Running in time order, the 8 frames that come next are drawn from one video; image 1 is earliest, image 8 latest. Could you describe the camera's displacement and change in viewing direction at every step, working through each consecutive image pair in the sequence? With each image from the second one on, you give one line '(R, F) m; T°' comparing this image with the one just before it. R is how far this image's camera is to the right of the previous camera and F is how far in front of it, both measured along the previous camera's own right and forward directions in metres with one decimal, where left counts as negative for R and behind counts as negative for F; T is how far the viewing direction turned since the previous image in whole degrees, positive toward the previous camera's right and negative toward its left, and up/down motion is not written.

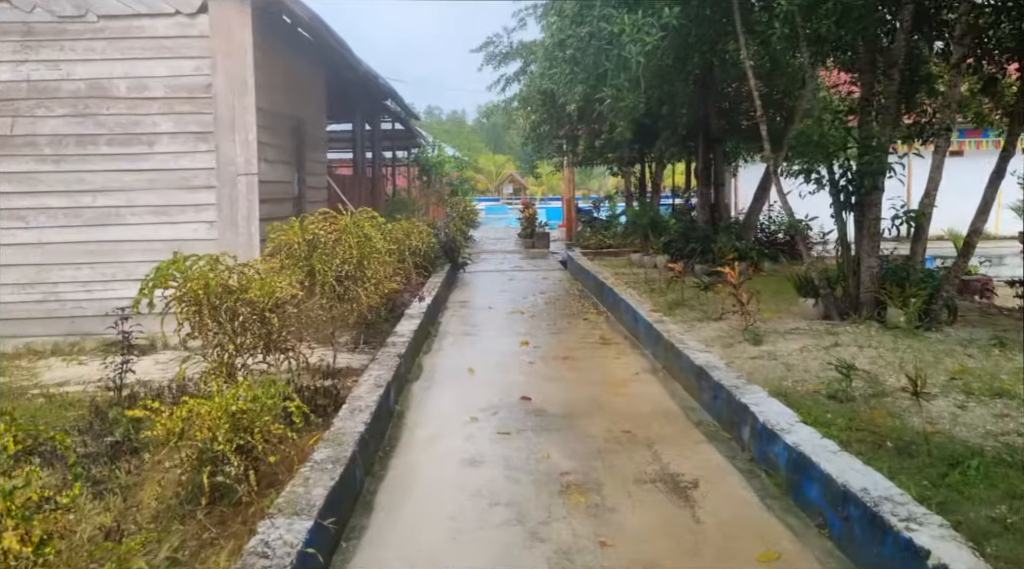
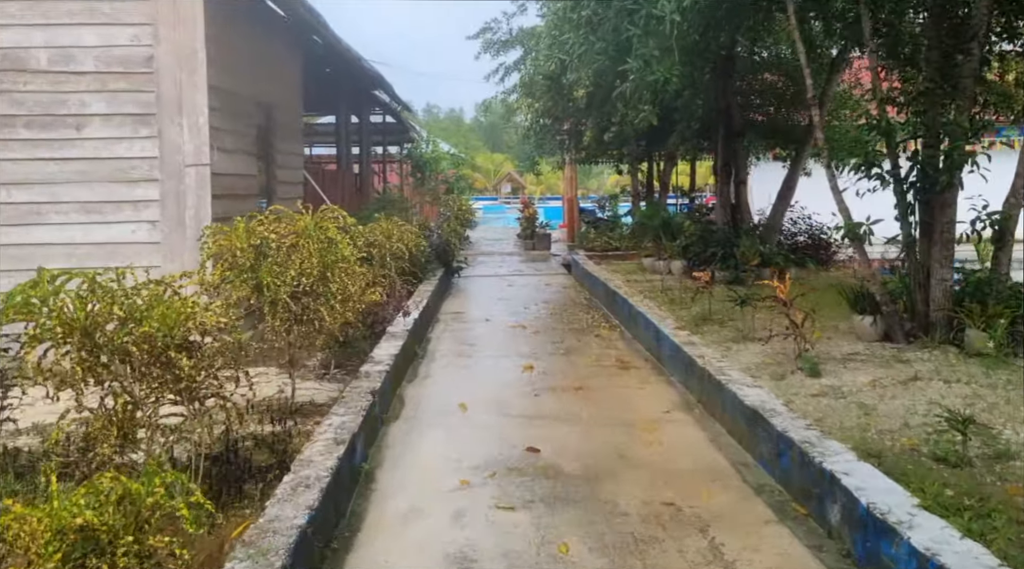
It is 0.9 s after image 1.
(0.0, +1.2) m; 0°
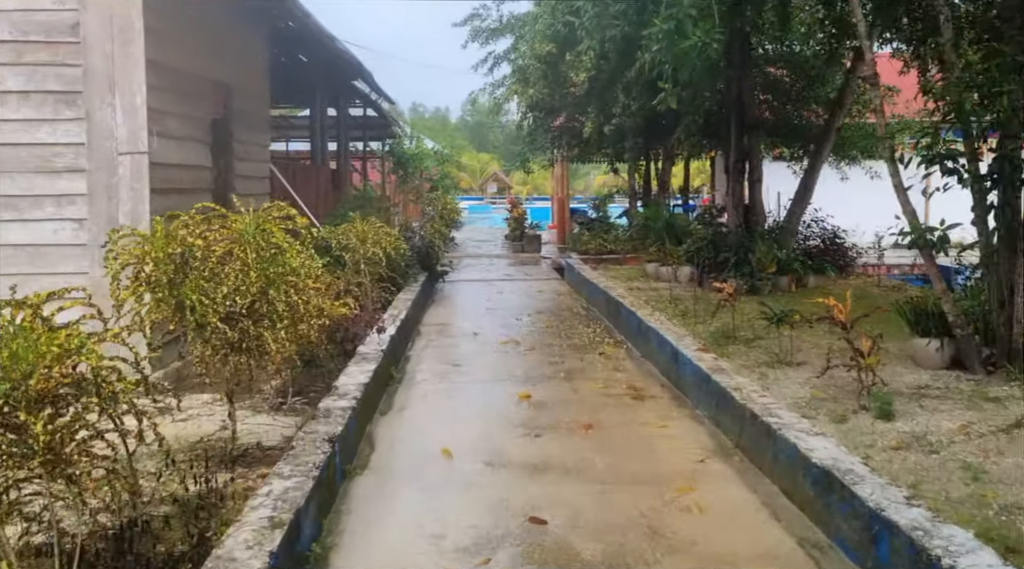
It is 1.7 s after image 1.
(-0.1, +1.0) m; +1°
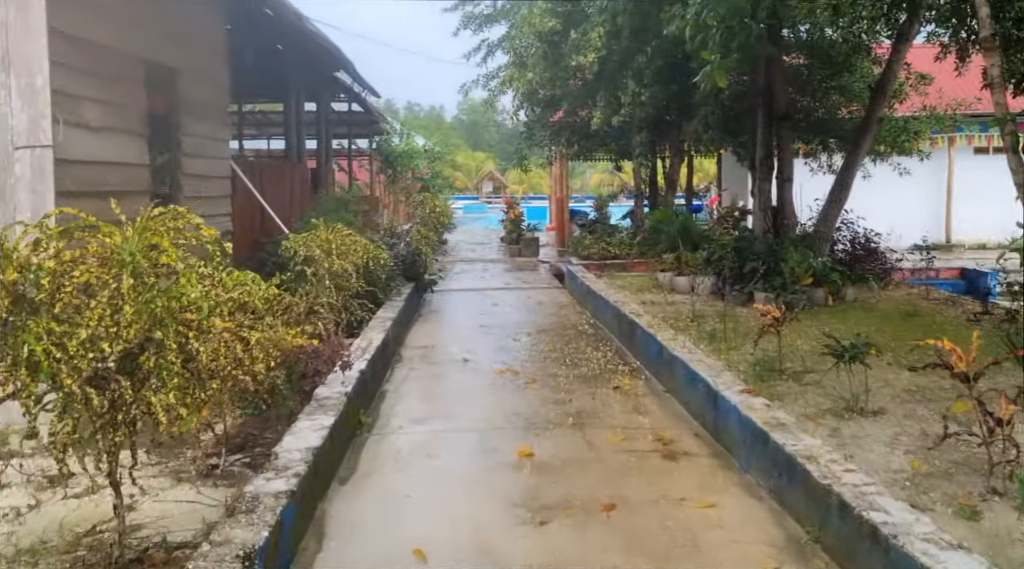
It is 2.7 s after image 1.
(0.0, +1.1) m; 0°
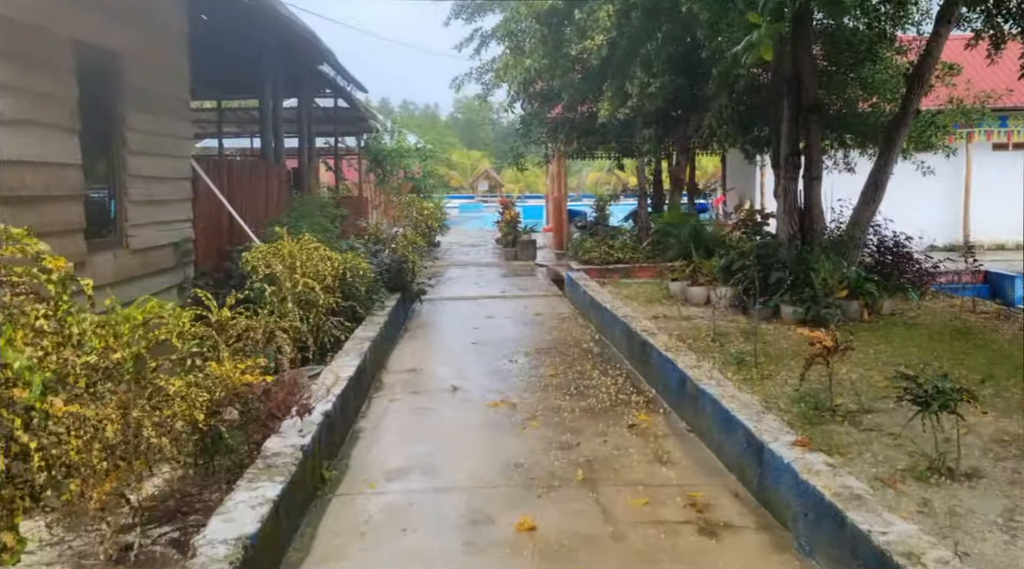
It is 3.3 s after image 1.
(0.0, +0.9) m; 0°
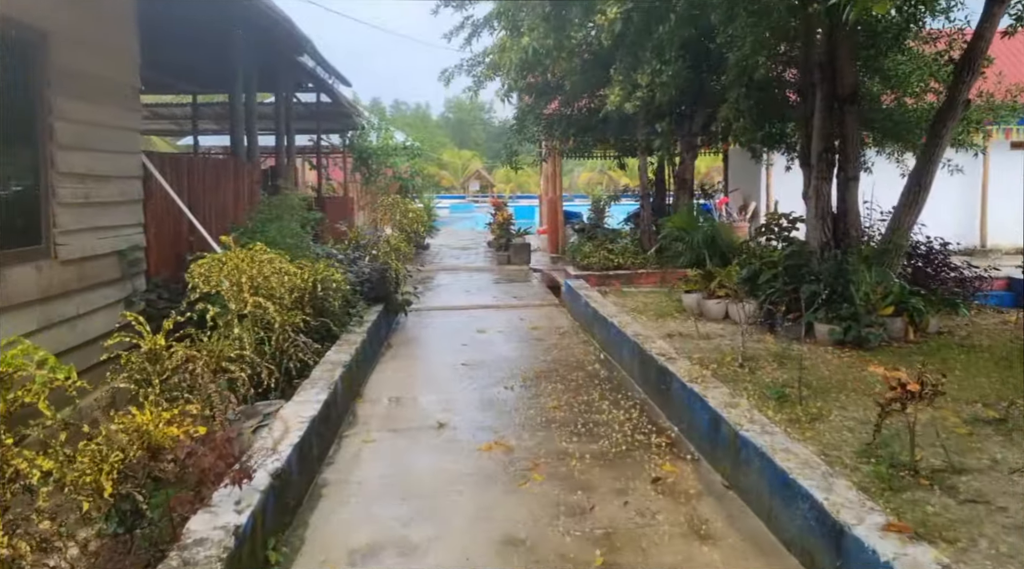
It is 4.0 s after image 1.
(0.0, +0.9) m; +1°
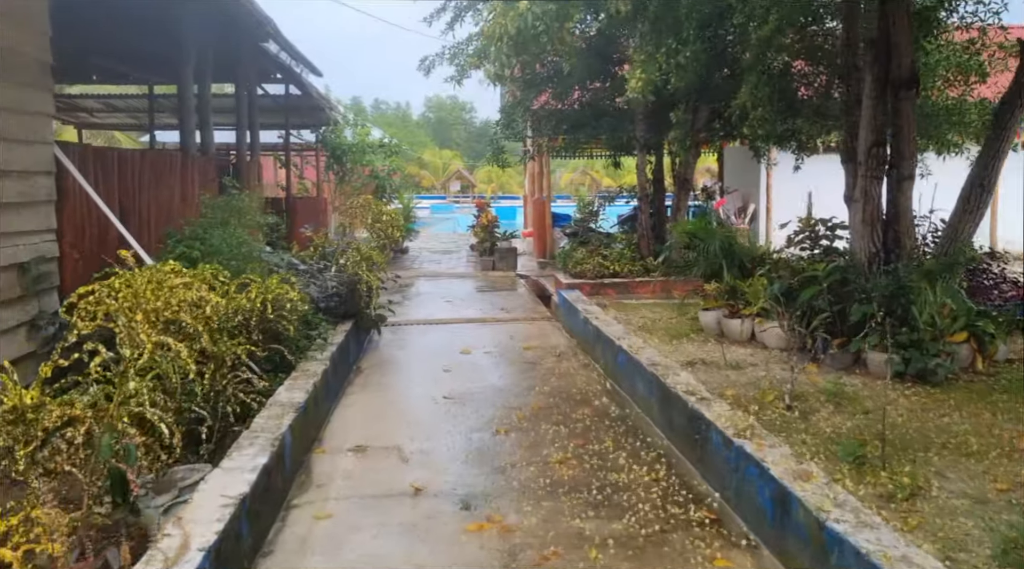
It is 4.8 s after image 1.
(-0.1, +1.0) m; +1°
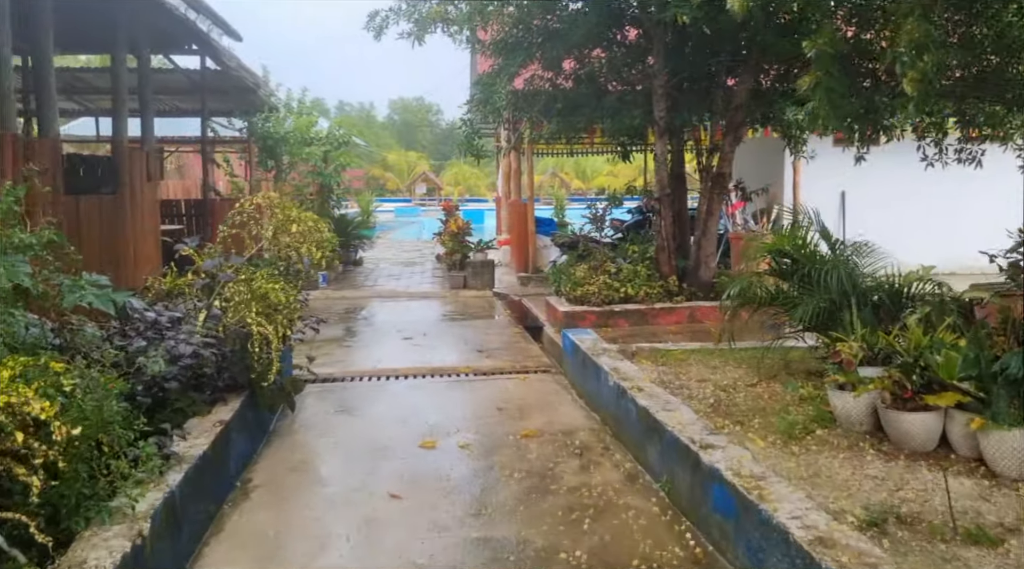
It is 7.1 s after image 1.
(-0.1, +2.8) m; +2°
